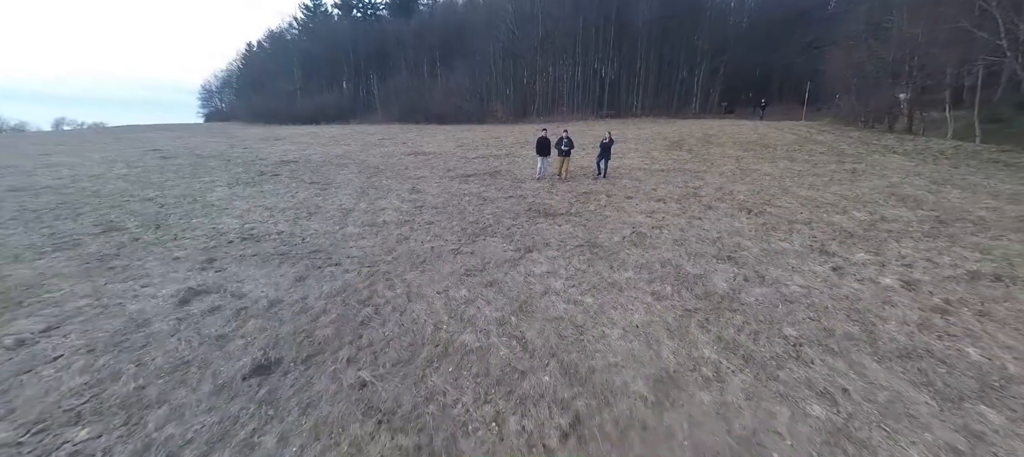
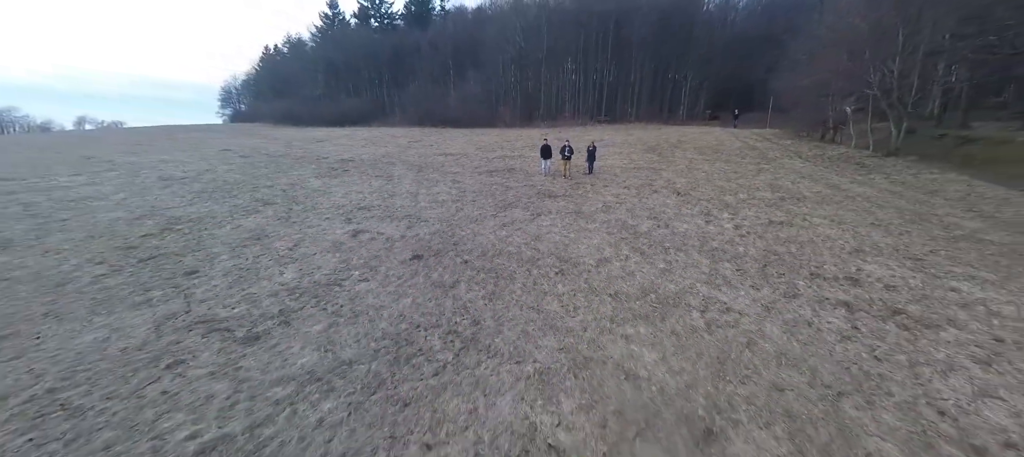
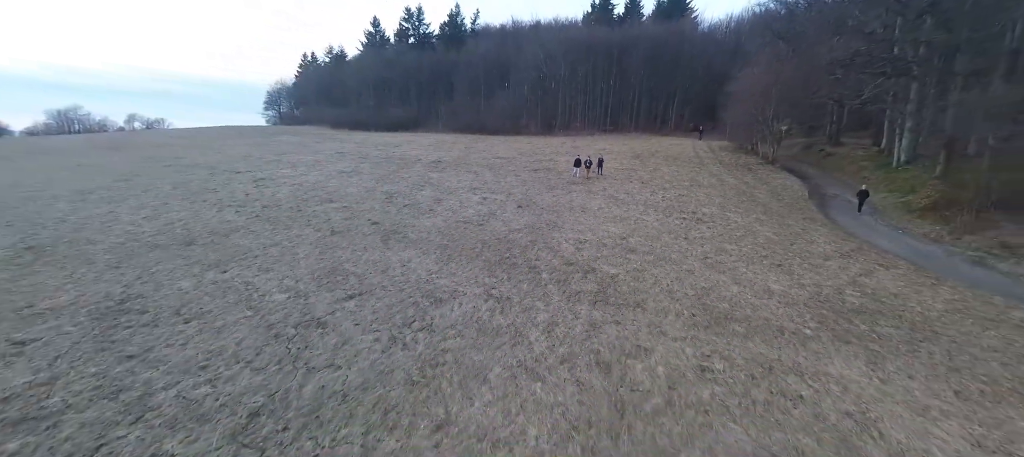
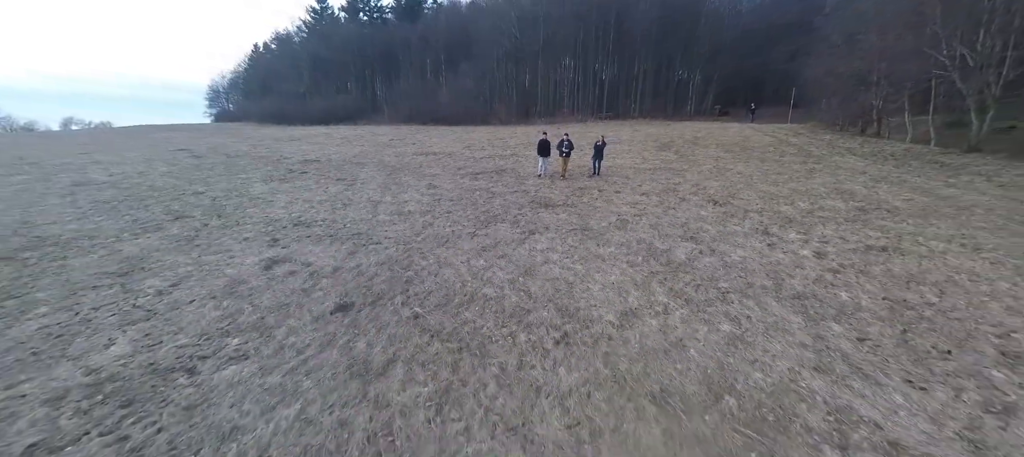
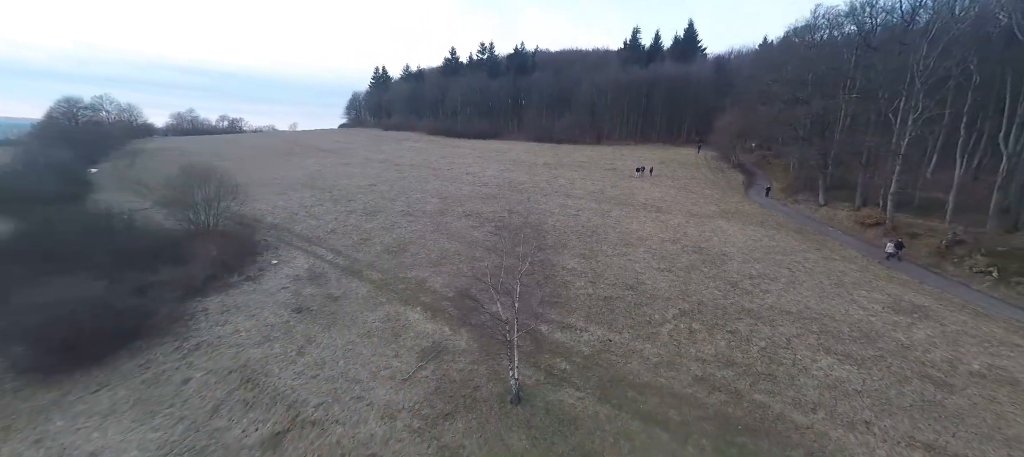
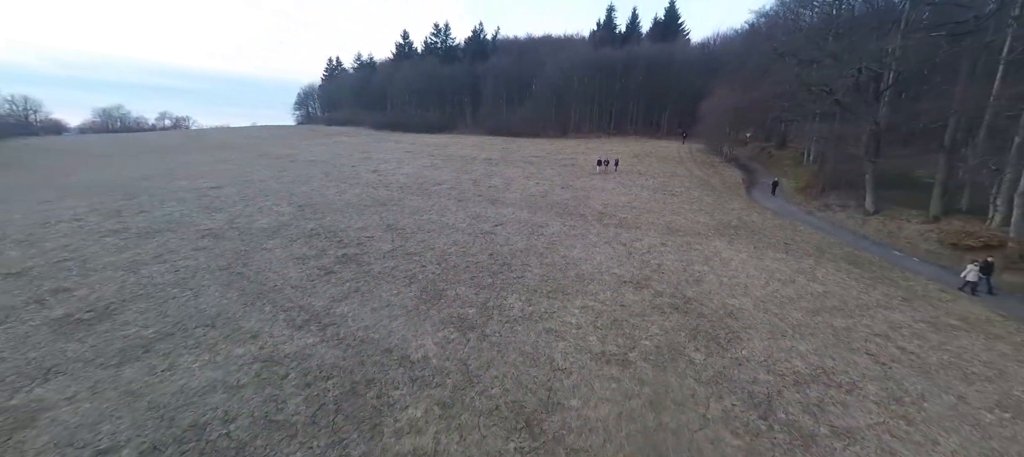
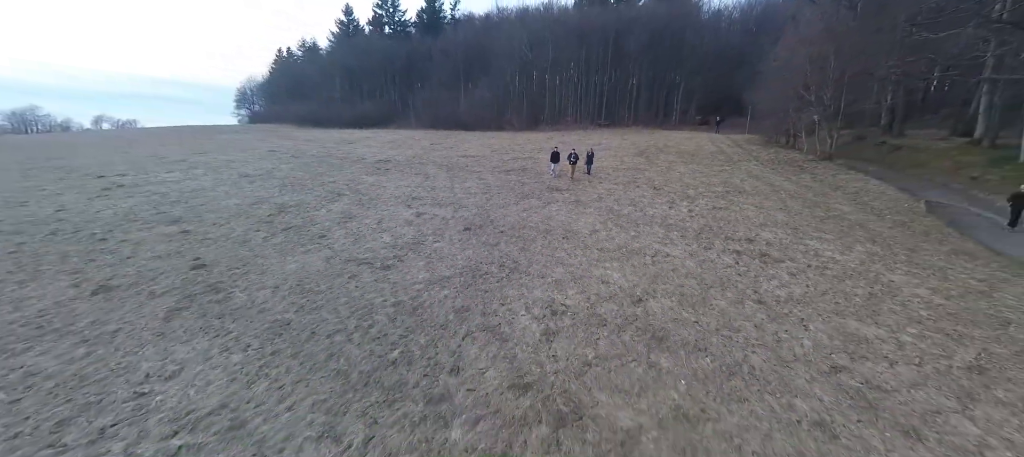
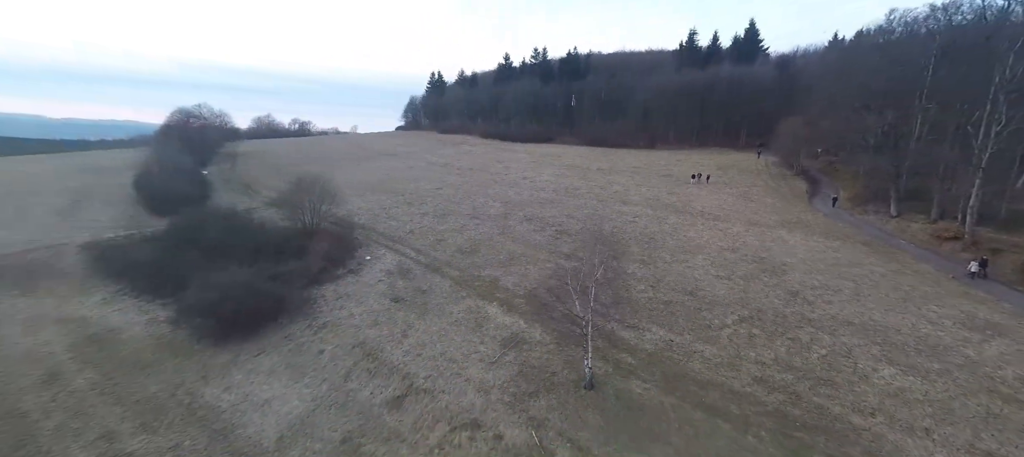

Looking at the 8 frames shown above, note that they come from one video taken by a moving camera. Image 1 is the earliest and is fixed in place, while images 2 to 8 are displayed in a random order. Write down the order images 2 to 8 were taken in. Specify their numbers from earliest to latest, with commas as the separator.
4, 2, 7, 3, 6, 5, 8
